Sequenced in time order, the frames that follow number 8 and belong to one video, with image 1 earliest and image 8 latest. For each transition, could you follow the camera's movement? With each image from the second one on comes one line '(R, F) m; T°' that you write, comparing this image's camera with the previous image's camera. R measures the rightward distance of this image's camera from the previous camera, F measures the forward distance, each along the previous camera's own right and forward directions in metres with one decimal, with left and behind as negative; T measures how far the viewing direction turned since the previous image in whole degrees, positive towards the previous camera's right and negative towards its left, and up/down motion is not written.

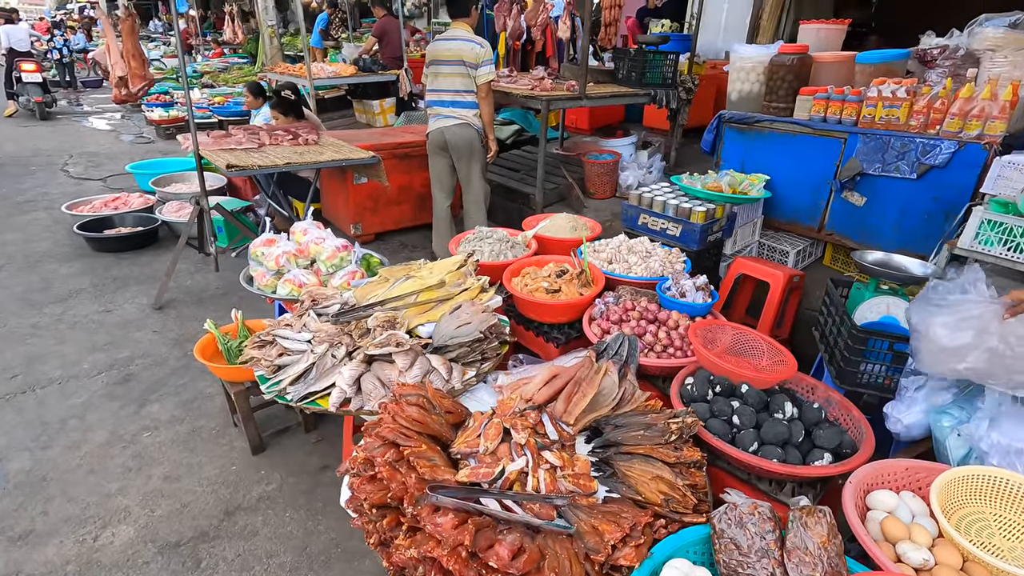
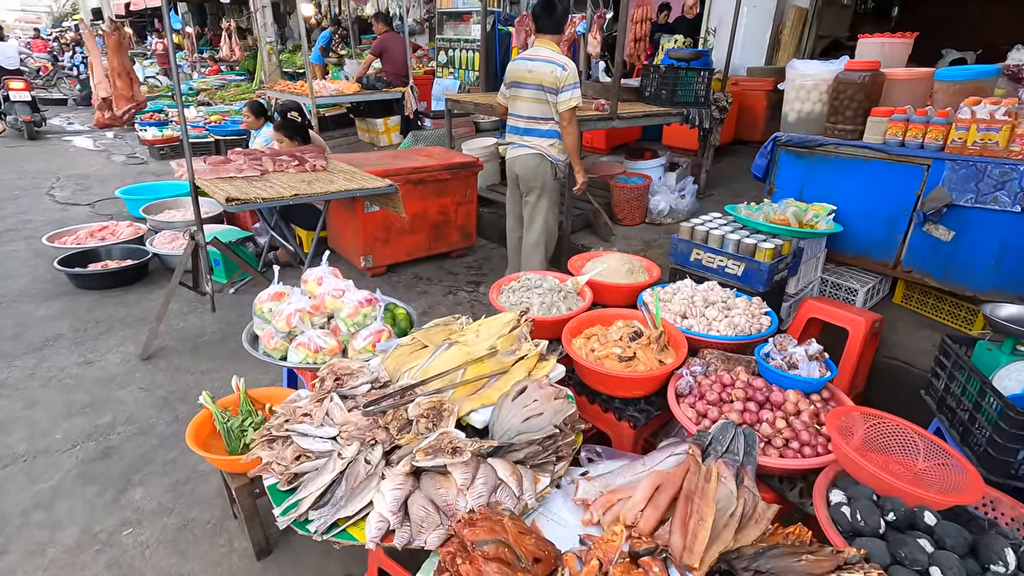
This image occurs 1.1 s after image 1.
(-0.2, +0.4) m; 0°
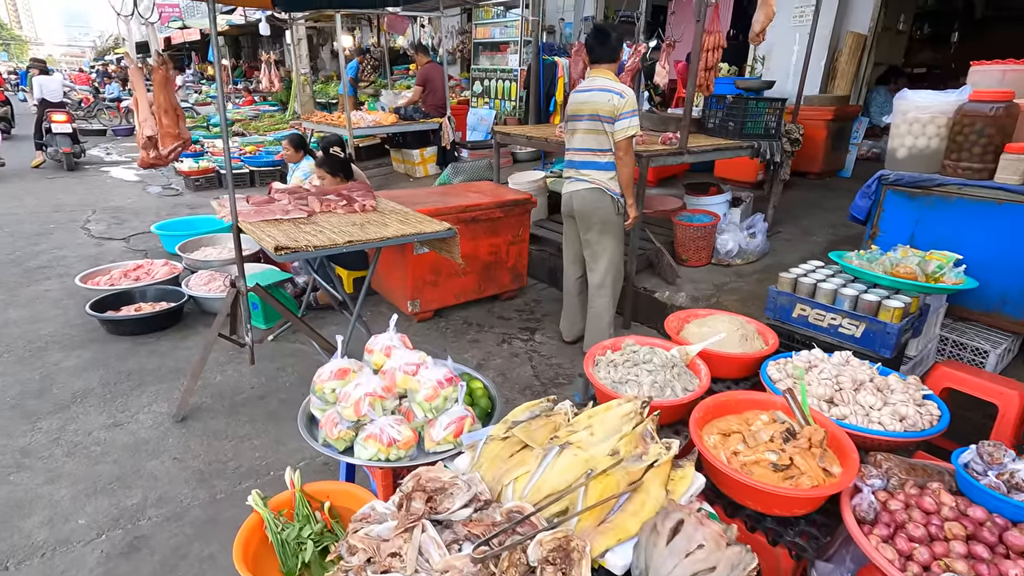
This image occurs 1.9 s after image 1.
(-0.3, +0.4) m; -2°
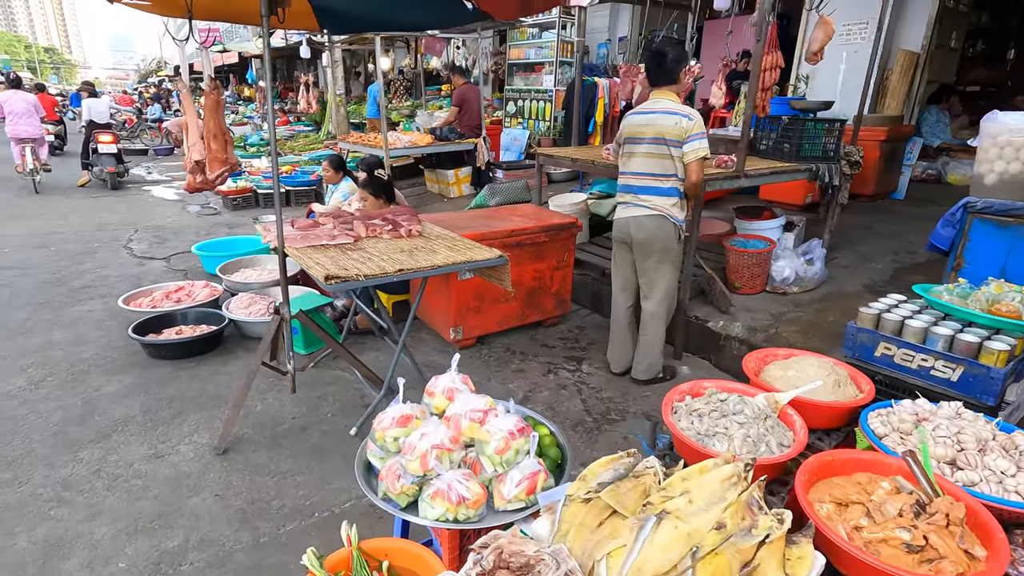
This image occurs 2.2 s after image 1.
(-0.2, +0.1) m; -2°
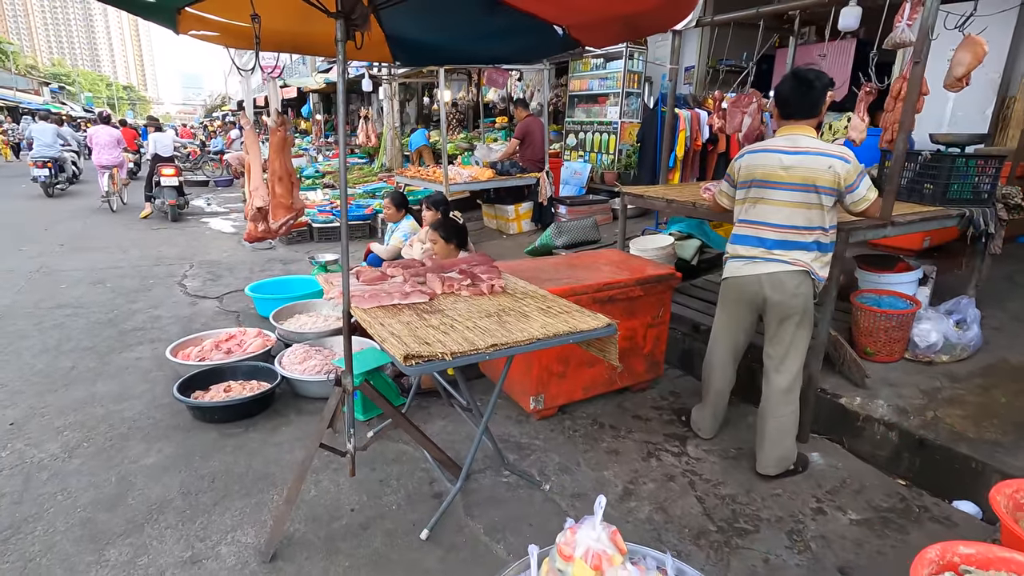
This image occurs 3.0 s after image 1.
(-0.3, +0.5) m; -4°
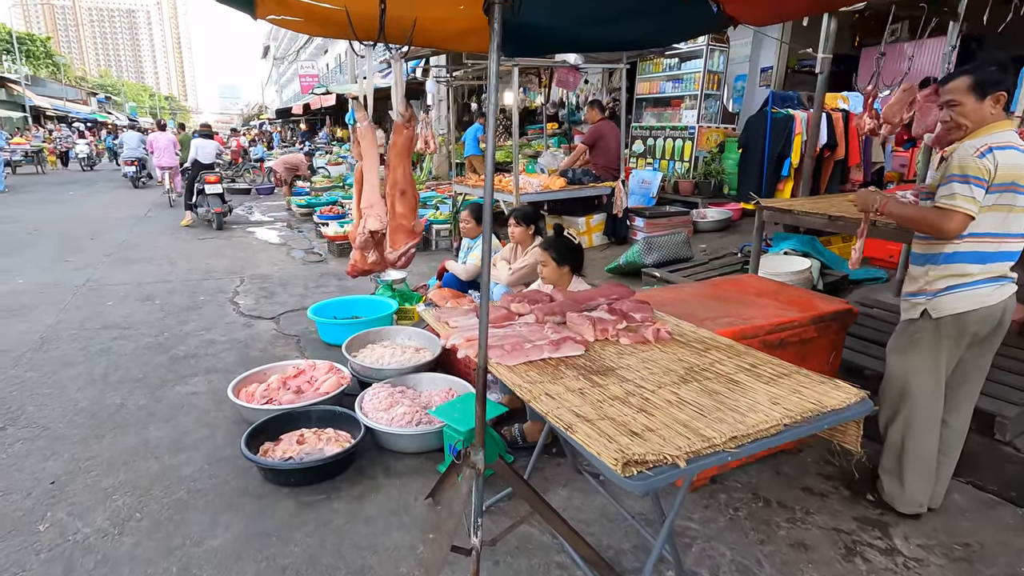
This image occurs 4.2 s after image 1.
(-0.6, +0.7) m; -3°
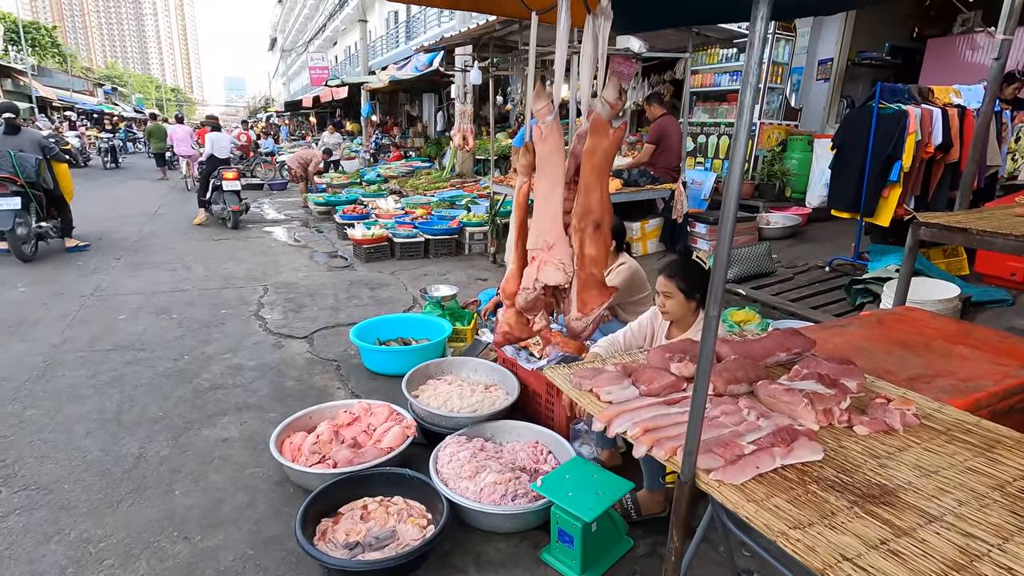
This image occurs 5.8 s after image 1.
(-0.6, +0.7) m; 0°
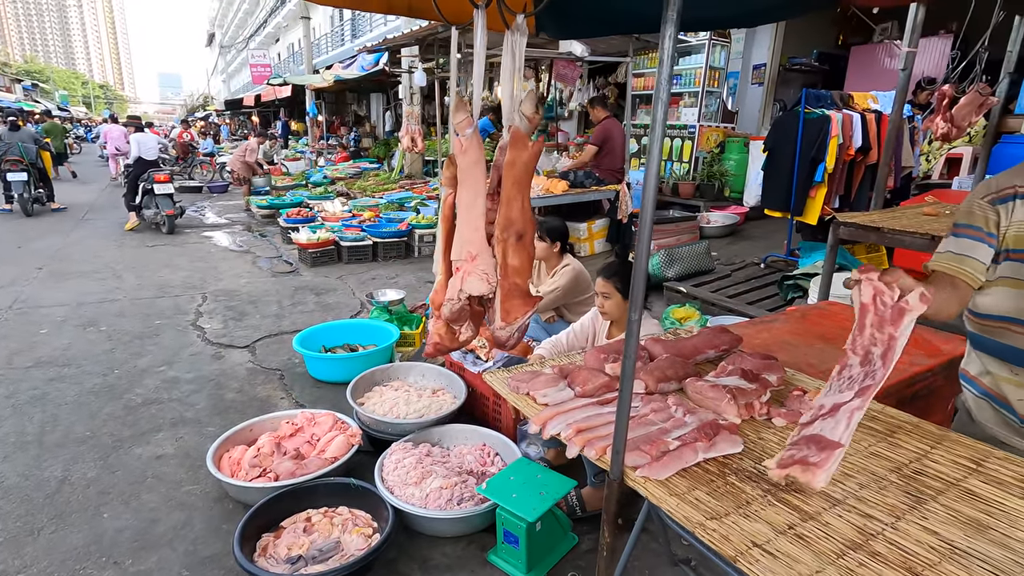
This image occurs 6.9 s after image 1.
(+0.1, 0.0) m; +5°
